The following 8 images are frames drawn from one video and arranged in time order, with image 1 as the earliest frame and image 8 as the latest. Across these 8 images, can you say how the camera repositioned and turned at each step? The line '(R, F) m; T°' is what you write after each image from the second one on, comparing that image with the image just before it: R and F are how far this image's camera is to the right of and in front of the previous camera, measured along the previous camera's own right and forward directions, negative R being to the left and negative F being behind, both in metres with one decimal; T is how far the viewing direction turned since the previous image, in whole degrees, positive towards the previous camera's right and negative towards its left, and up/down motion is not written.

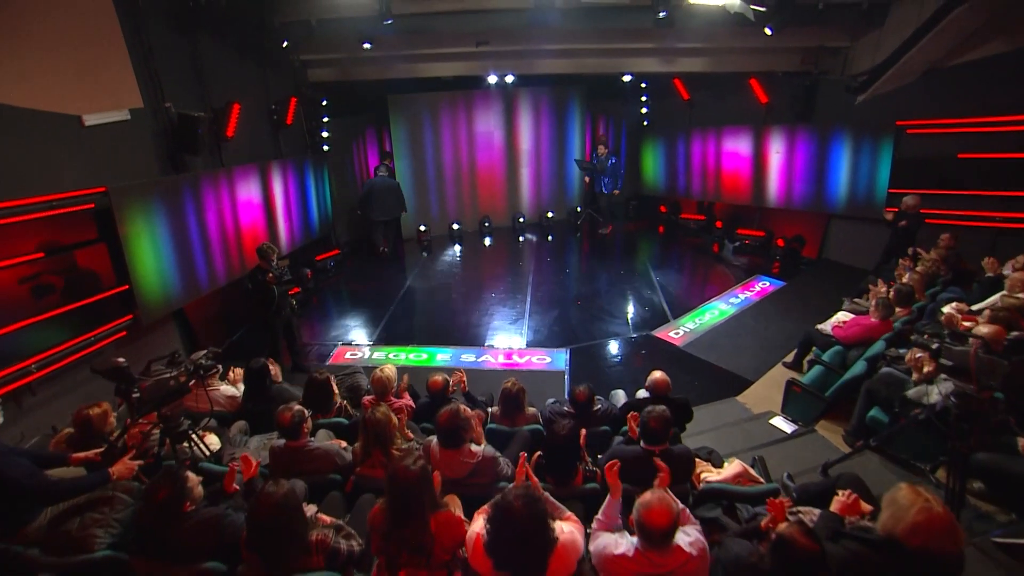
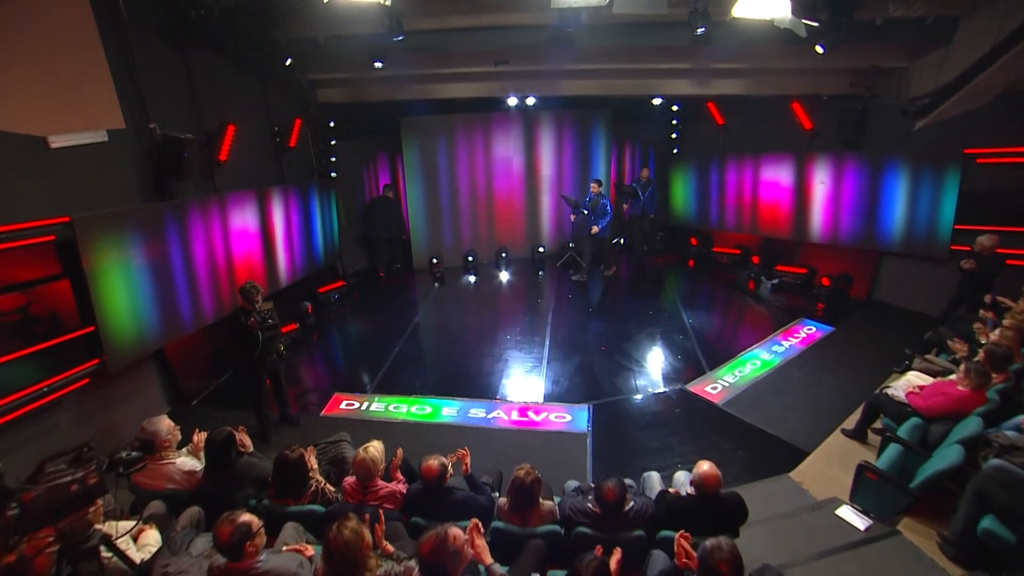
(0.0, +0.8) m; -2°
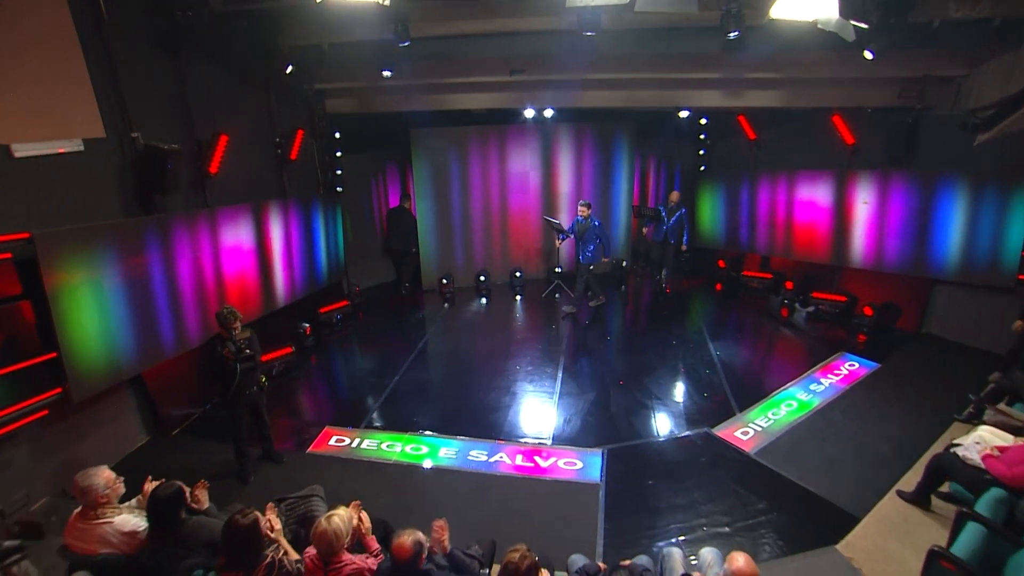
(+0.1, +0.6) m; -2°
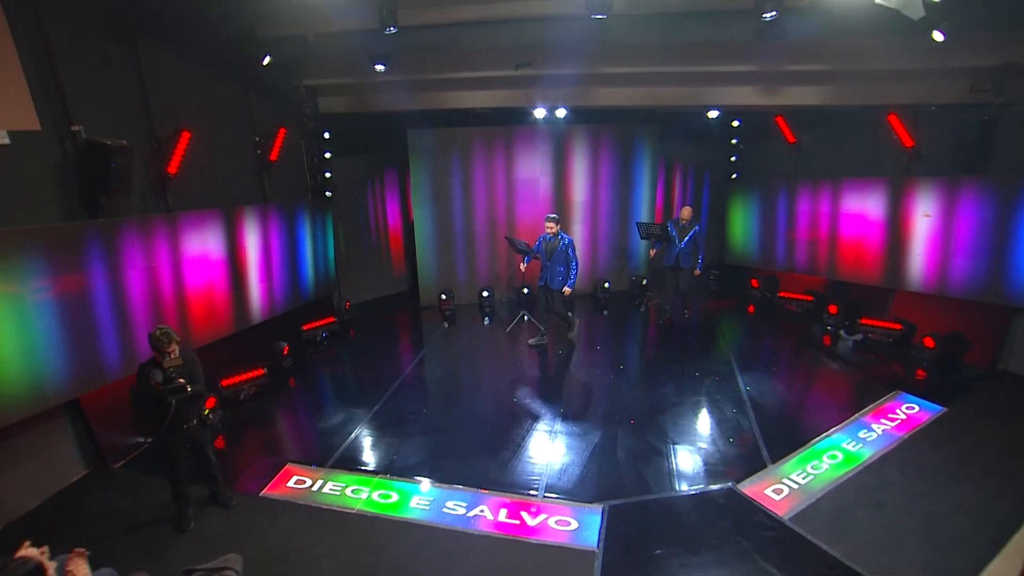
(+0.3, +0.9) m; -3°
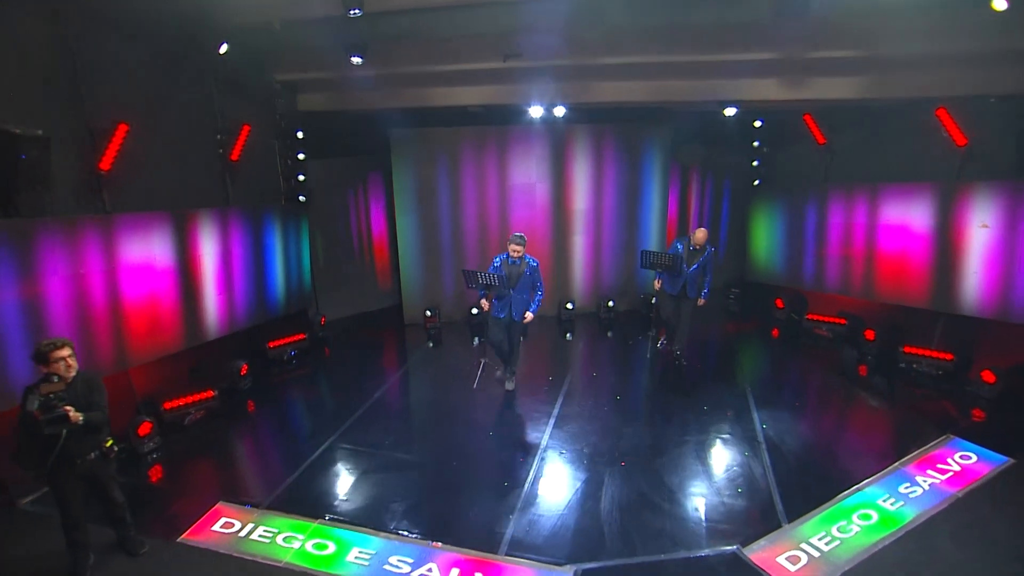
(+0.5, +0.8) m; -3°
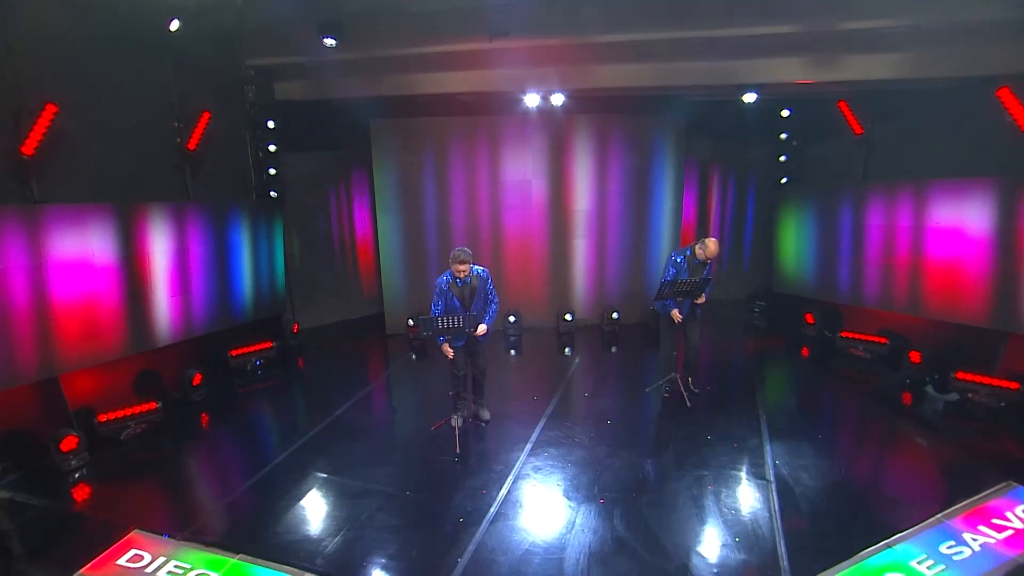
(+0.5, +0.7) m; -4°
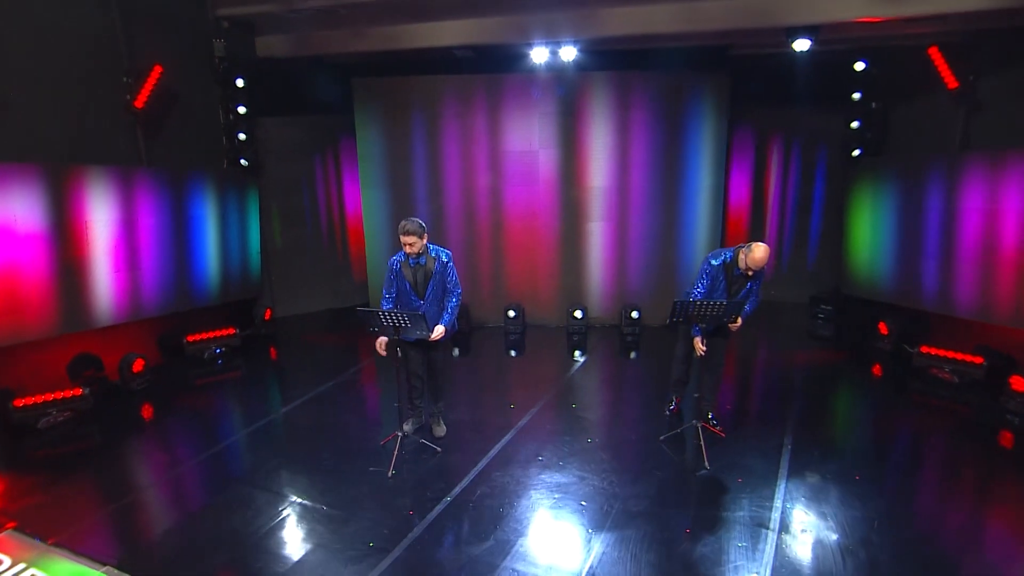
(+0.8, +1.0) m; -8°
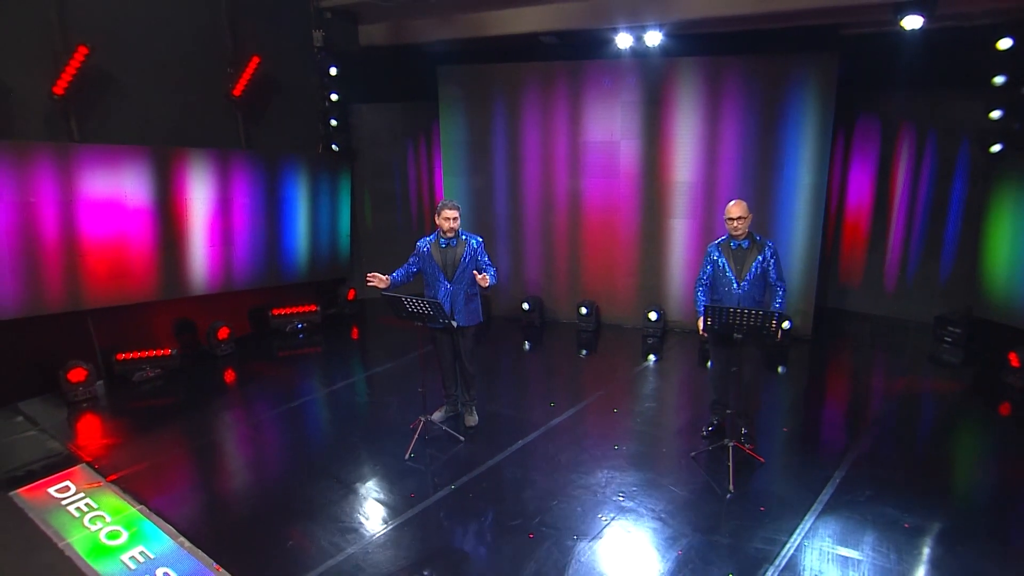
(+0.6, +0.2) m; -12°
